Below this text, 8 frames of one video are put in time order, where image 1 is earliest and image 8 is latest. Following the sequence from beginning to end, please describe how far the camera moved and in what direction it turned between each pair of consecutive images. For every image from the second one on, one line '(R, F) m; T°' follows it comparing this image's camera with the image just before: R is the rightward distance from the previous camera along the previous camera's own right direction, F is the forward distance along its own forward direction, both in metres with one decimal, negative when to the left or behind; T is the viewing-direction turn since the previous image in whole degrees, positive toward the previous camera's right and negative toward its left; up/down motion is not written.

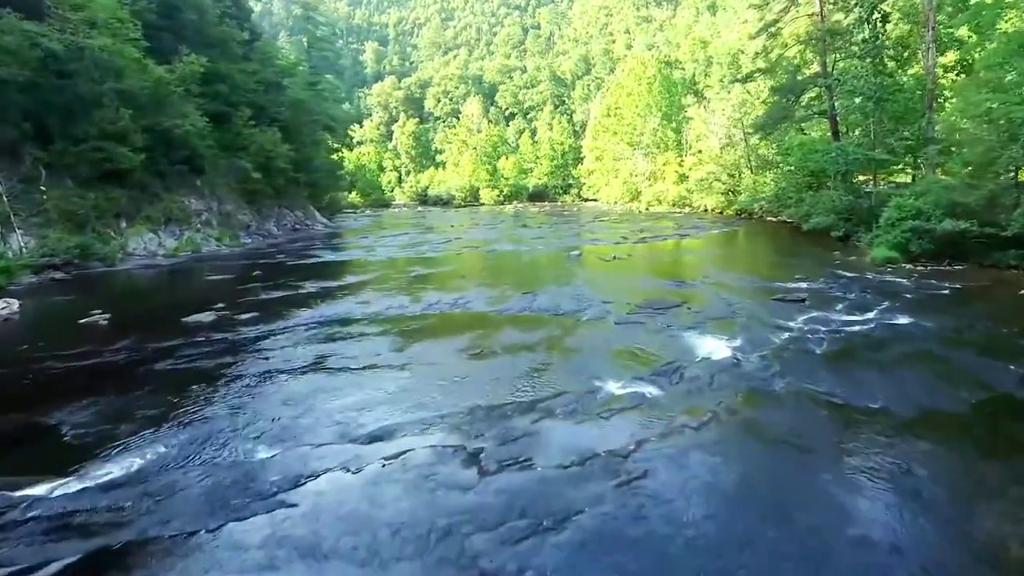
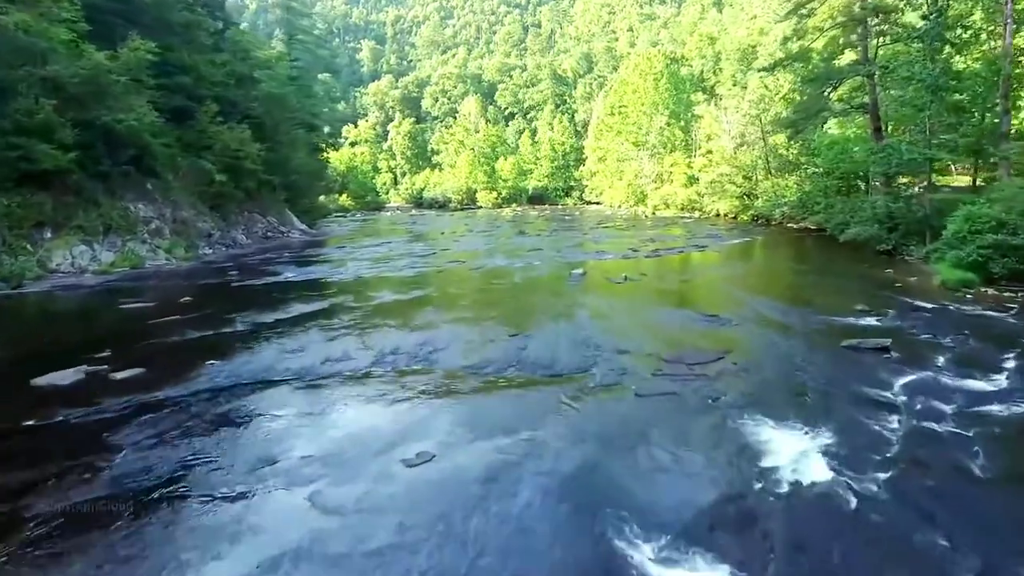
(+0.1, +3.2) m; 0°
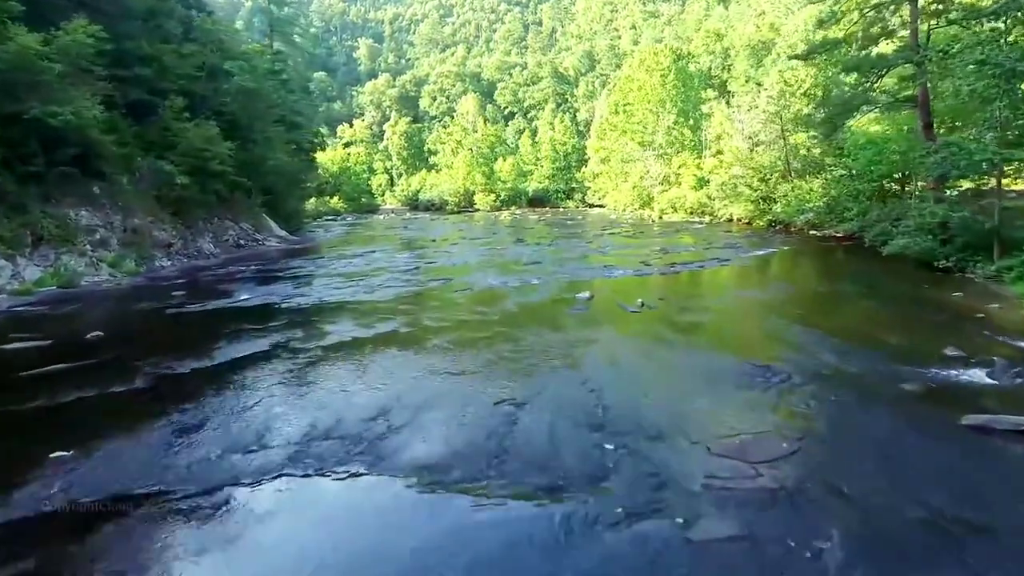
(+0.1, +2.8) m; 0°
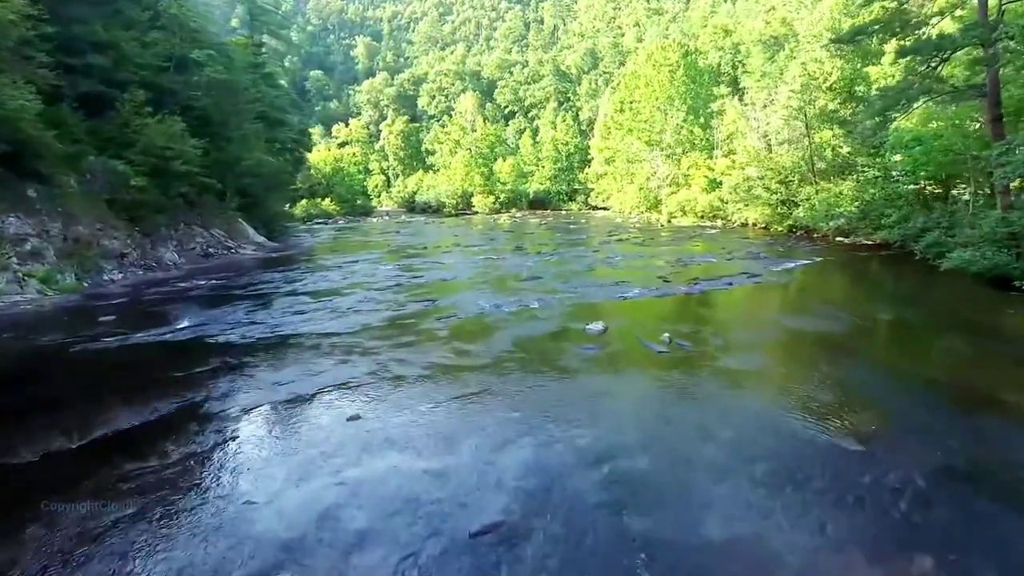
(+0.1, +2.7) m; 0°
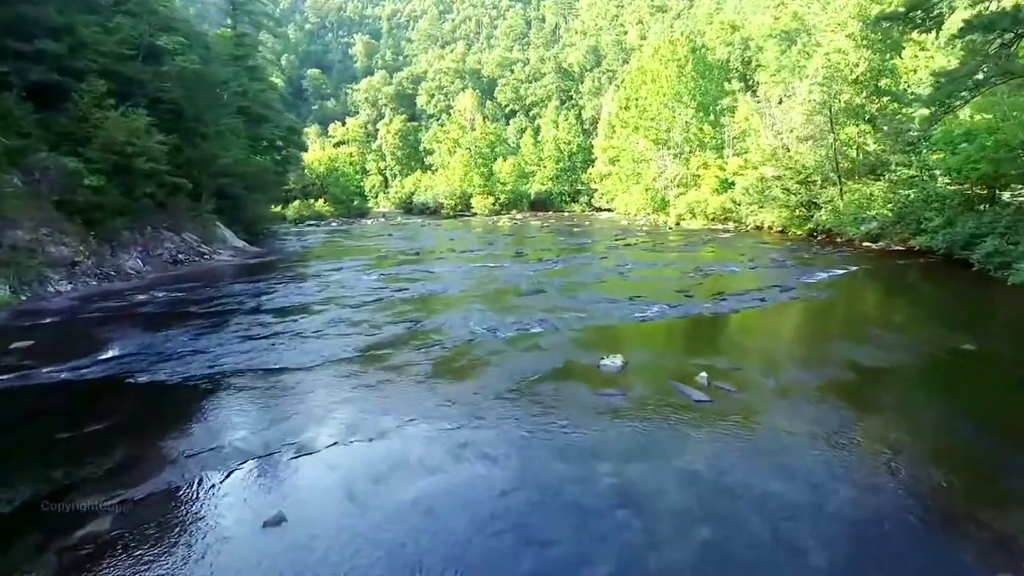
(0.0, +2.2) m; 0°
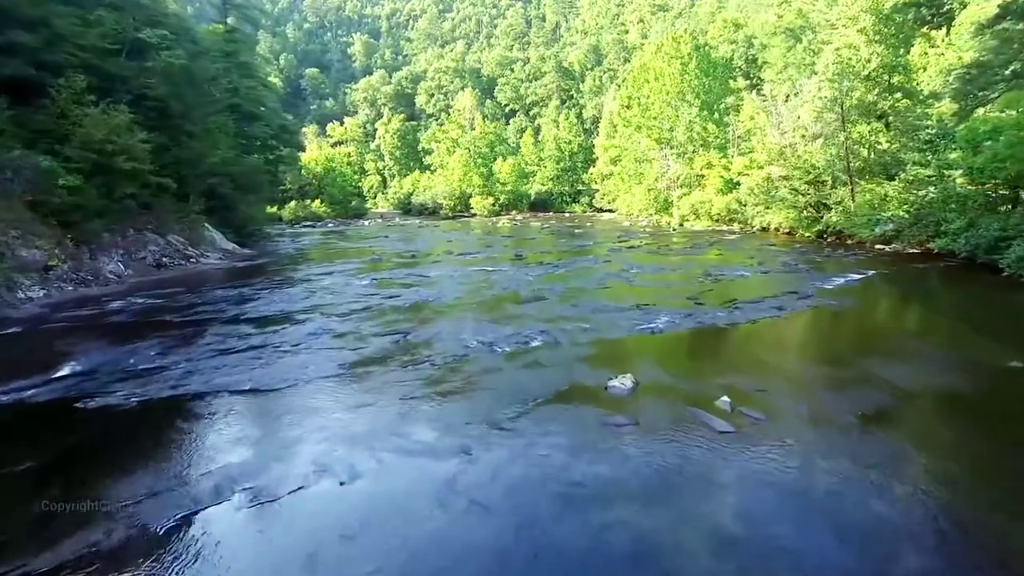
(0.0, +1.0) m; 0°
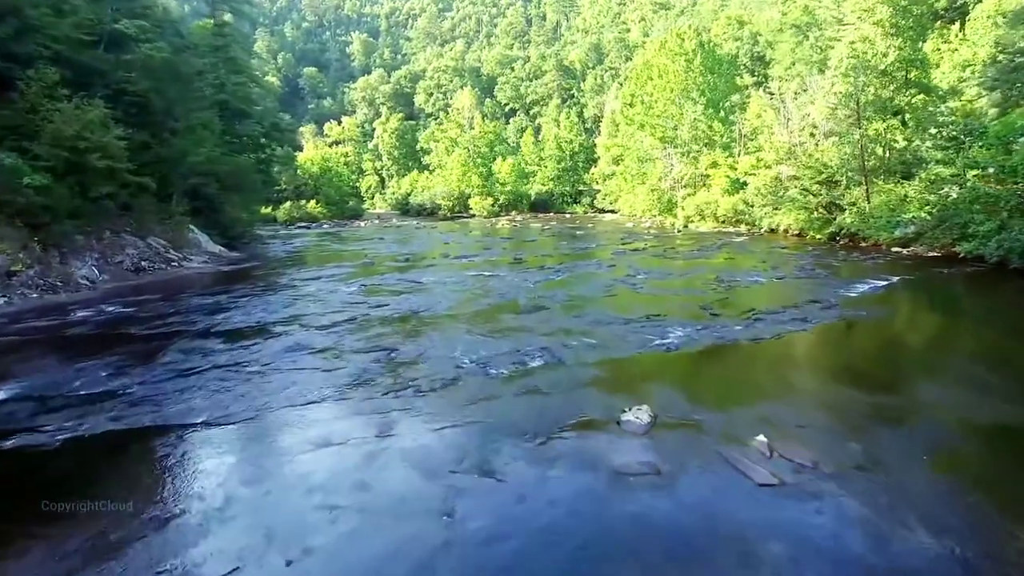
(0.0, +1.2) m; 0°
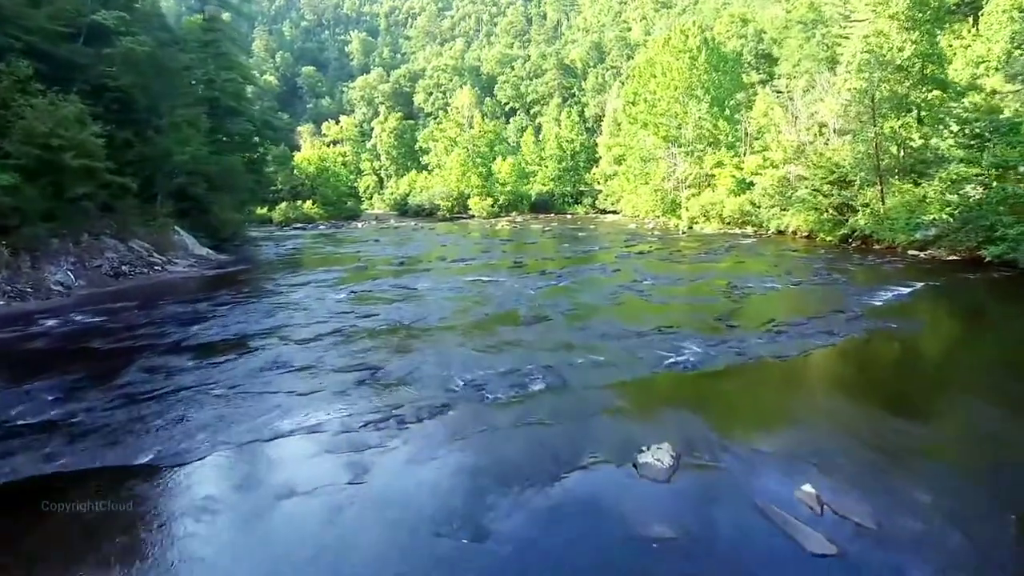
(0.0, +1.0) m; 0°
